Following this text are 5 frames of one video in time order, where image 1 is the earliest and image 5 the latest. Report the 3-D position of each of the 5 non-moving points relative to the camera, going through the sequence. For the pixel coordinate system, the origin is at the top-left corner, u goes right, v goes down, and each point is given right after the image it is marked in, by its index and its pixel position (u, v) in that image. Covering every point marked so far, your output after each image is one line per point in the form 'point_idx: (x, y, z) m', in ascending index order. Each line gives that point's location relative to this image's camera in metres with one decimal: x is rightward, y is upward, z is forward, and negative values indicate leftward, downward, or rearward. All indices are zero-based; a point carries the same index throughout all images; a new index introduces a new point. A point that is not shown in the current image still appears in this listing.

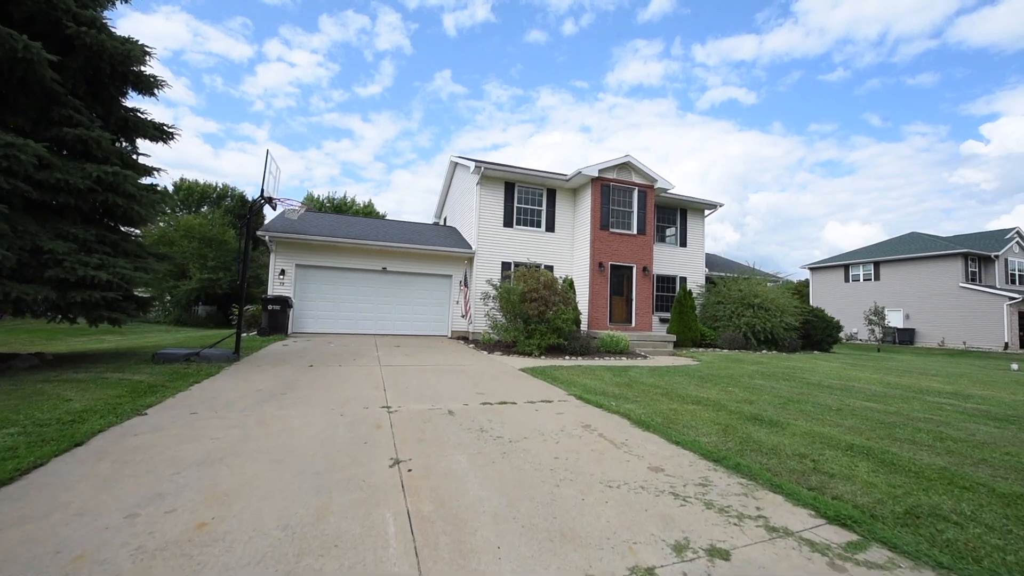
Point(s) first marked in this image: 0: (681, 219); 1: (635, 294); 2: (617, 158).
0: (+7.4, +3.1, +18.7) m
1: (+4.6, -0.3, +15.8) m
2: (+3.9, +4.8, +15.7) m
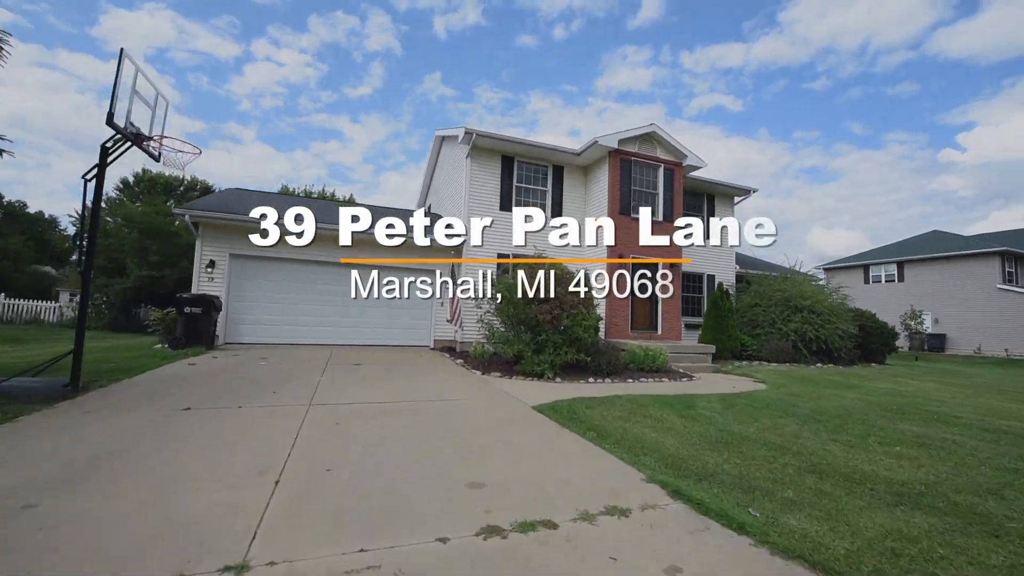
0: (+7.3, +3.1, +15.9) m
1: (+4.5, -0.3, +12.8) m
2: (+3.8, +4.8, +12.8) m
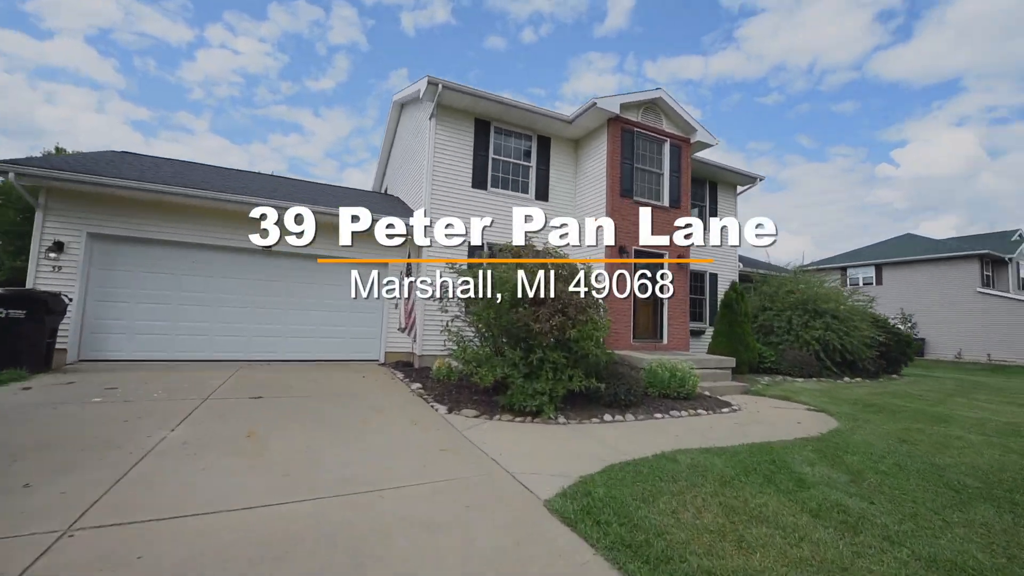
0: (+6.5, +3.0, +13.9) m
1: (+3.9, -0.2, +10.6) m
2: (+3.2, +4.9, +10.6) m
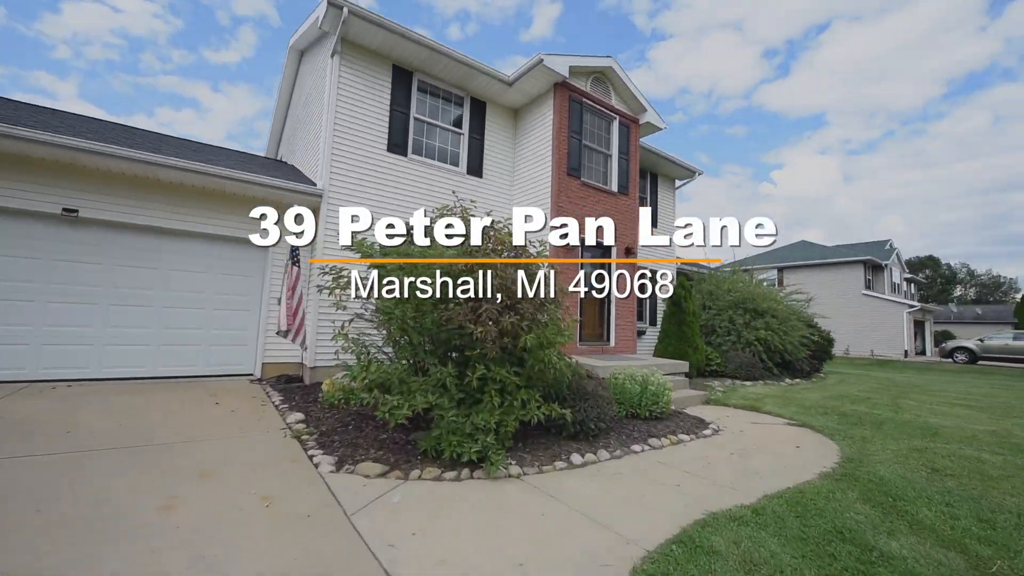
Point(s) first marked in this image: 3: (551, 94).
0: (+4.3, +3.1, +13.1) m
1: (+2.3, -0.1, +9.4) m
2: (+1.7, +5.0, +9.2) m
3: (+0.8, +4.1, +8.9) m
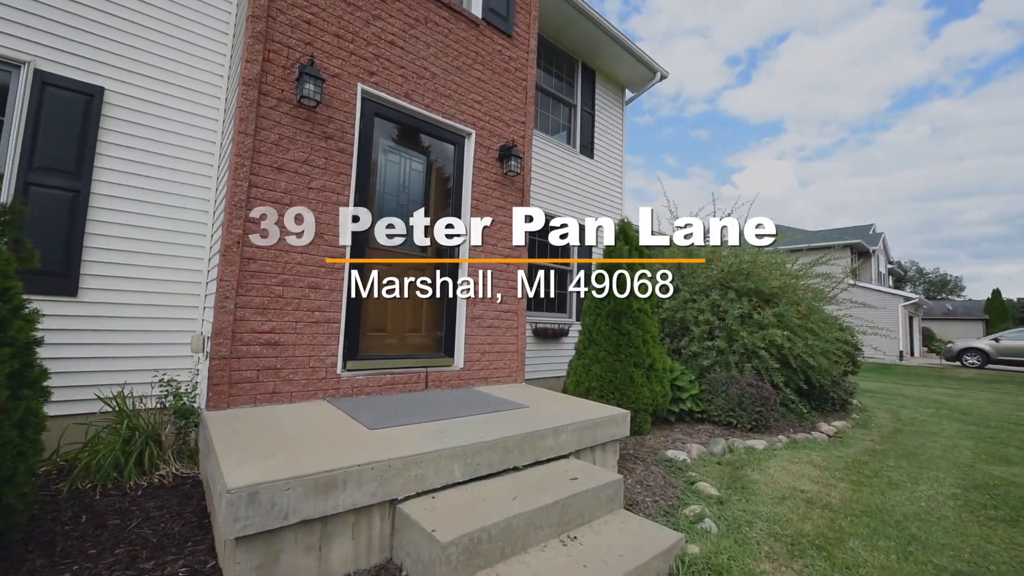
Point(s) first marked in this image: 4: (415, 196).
0: (+1.5, +3.7, +7.9) m
1: (-0.3, +0.4, +4.2) m
2: (-0.9, +5.5, +3.9) m
3: (-1.8, +4.6, +3.6) m
4: (-0.8, +1.2, +4.0) m
